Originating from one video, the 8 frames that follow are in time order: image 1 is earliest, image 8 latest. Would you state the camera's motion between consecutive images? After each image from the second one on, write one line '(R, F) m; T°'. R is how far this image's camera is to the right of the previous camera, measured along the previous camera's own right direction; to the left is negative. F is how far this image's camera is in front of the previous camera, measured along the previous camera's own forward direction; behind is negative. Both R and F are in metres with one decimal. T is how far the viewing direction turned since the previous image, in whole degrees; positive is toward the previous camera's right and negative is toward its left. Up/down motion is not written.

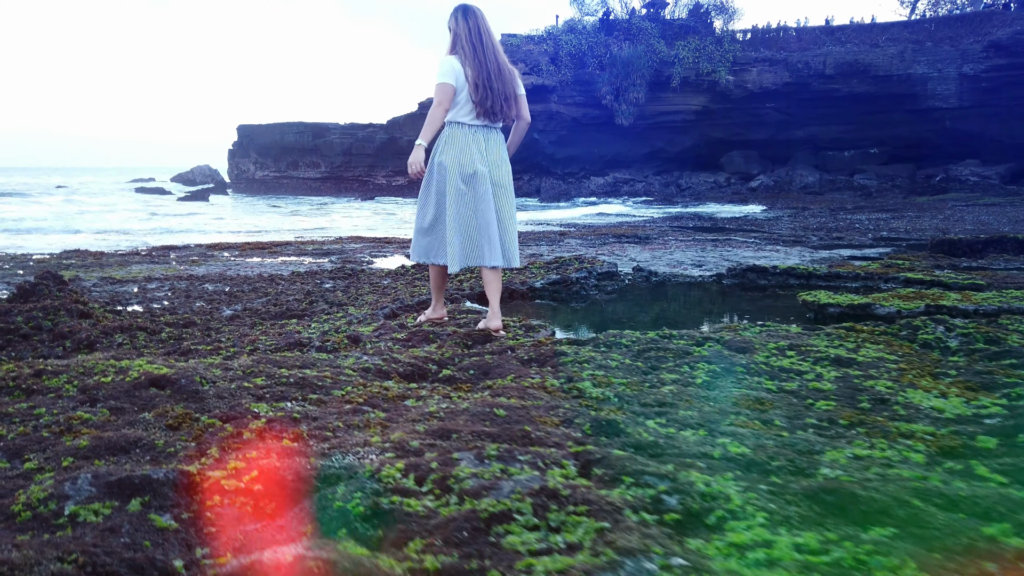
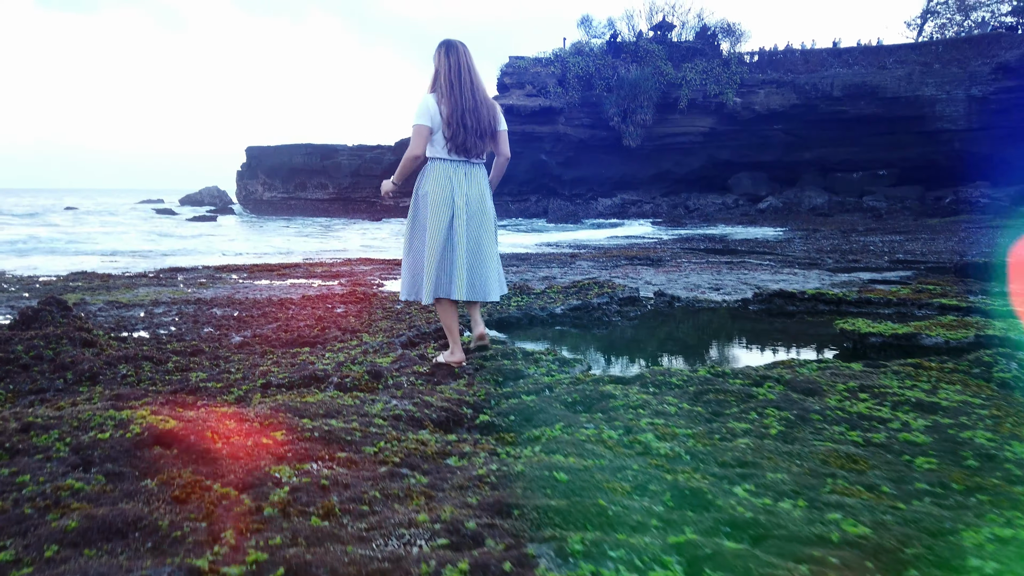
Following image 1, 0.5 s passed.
(-0.2, +0.3) m; -1°
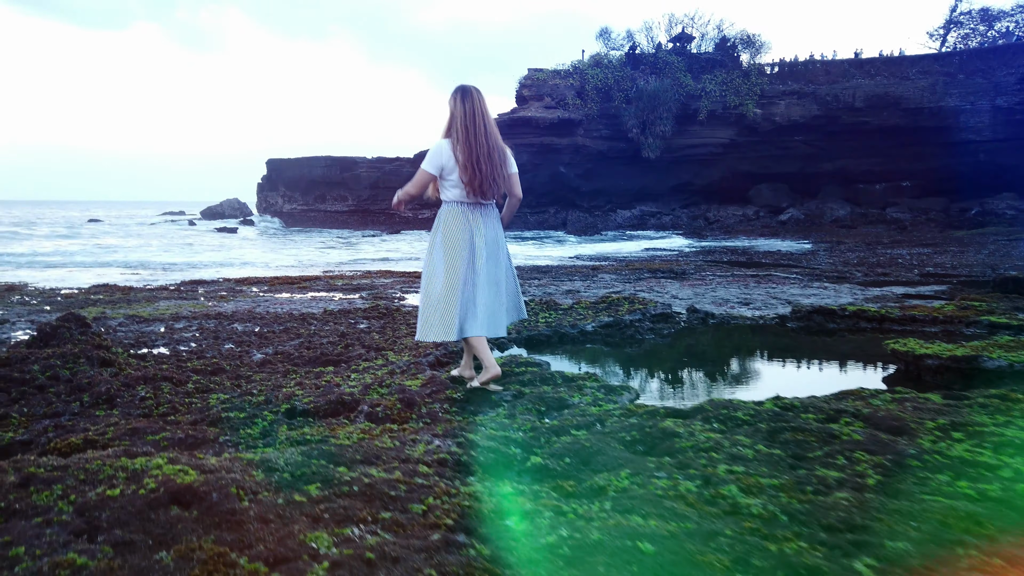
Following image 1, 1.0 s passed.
(-0.1, +0.2) m; -1°
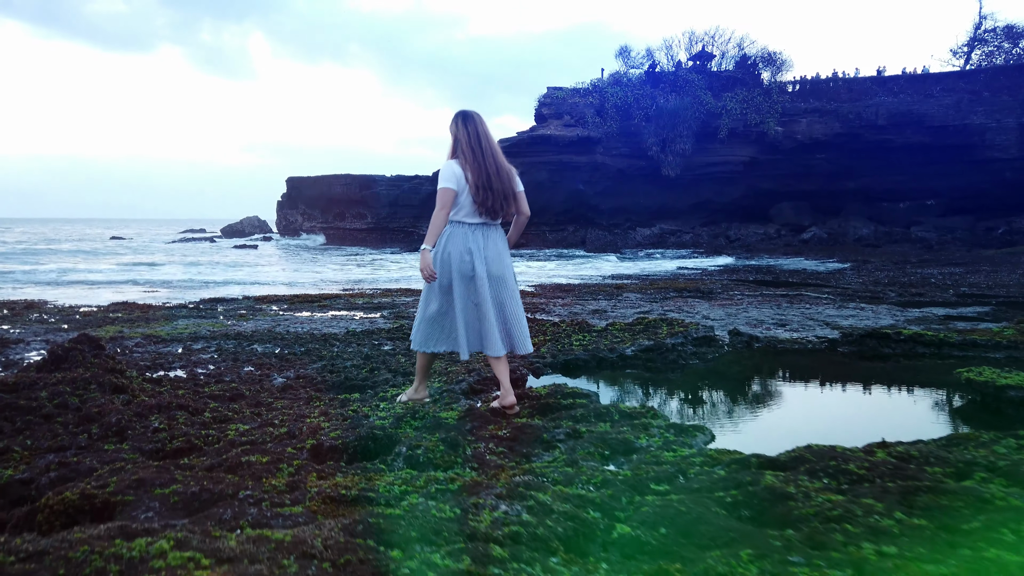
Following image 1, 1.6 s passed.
(-0.2, +0.4) m; -1°
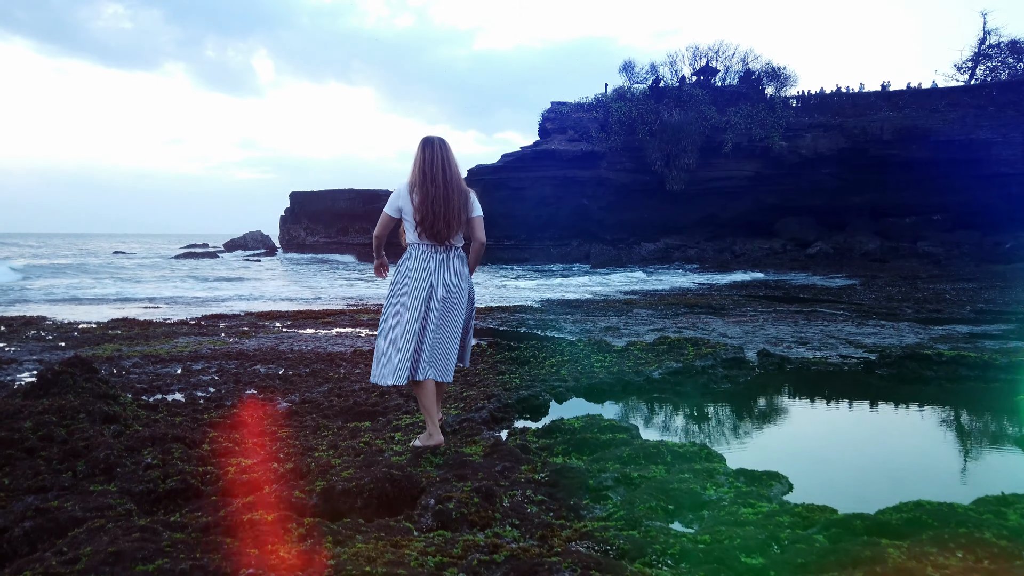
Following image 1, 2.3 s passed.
(-0.2, +0.4) m; 0°
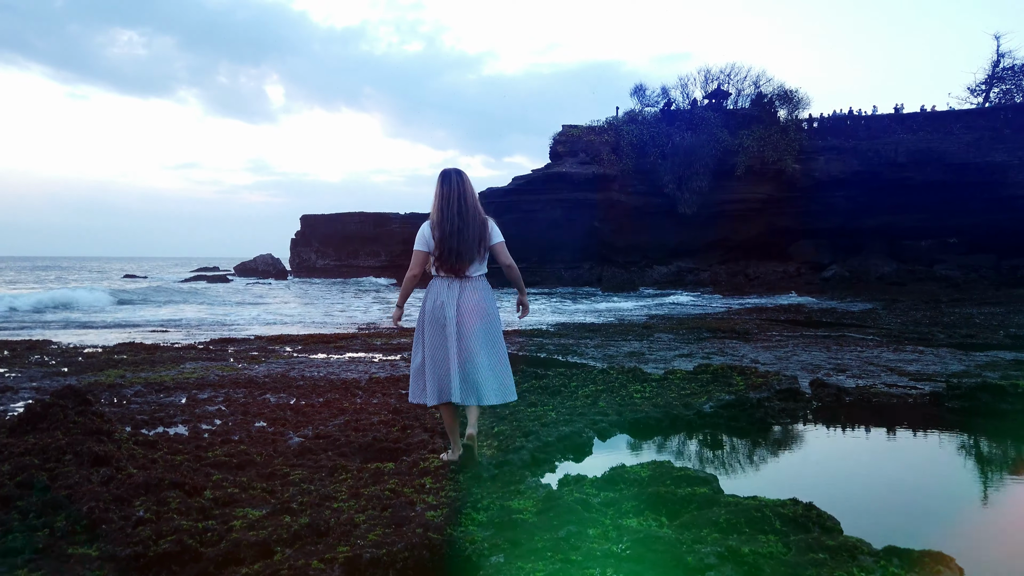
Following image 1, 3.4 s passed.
(-0.2, +0.5) m; -1°
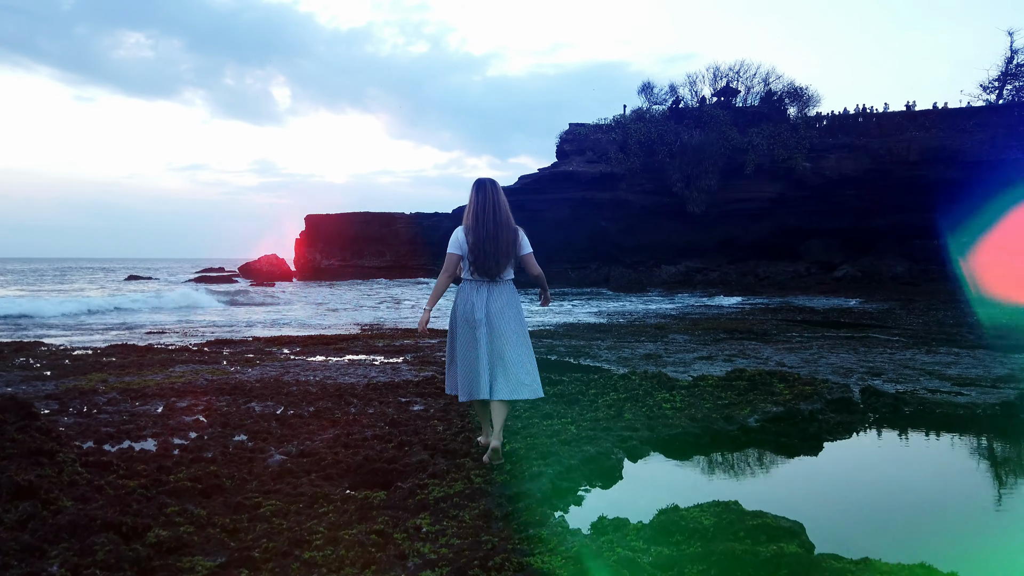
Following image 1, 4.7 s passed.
(-0.1, +0.7) m; -1°
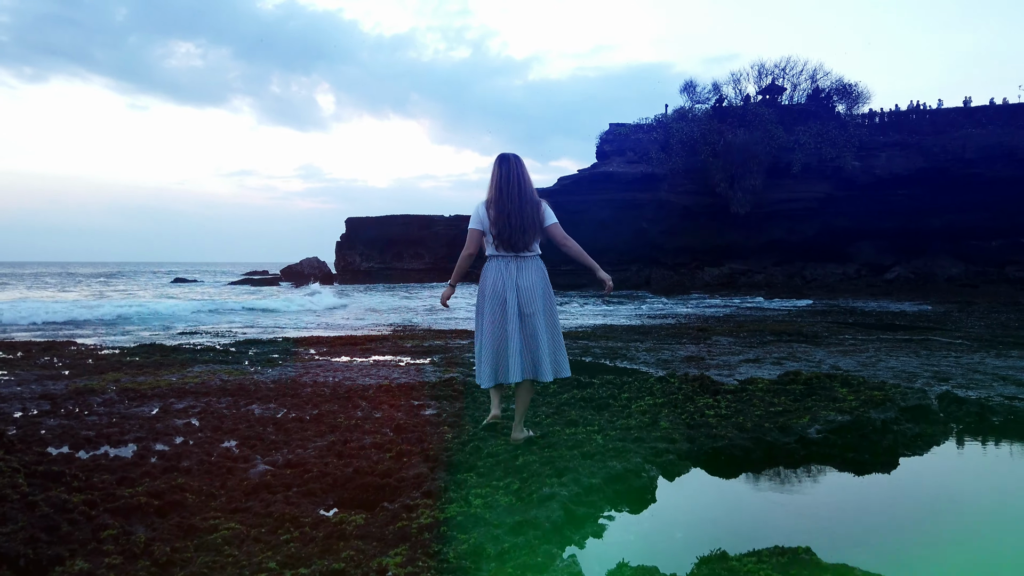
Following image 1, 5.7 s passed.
(+0.2, +0.7) m; -3°
